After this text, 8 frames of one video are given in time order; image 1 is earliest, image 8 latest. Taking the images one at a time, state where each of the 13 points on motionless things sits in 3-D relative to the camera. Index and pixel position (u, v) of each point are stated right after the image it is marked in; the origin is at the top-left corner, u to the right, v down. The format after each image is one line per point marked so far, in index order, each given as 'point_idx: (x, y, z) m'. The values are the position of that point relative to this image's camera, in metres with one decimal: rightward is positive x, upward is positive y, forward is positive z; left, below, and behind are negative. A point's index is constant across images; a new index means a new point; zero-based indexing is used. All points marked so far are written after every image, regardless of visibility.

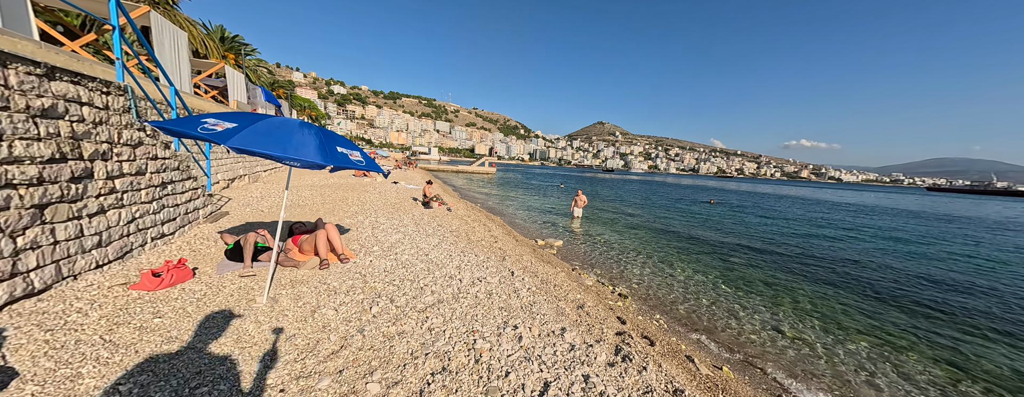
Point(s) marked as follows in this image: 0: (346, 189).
0: (-9.4, +0.5, +16.2) m
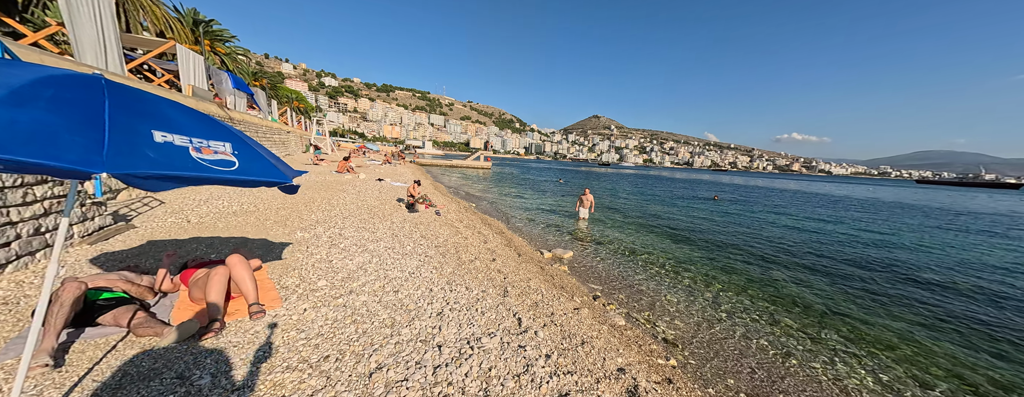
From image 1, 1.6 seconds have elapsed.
0: (-9.5, +0.4, +14.0) m
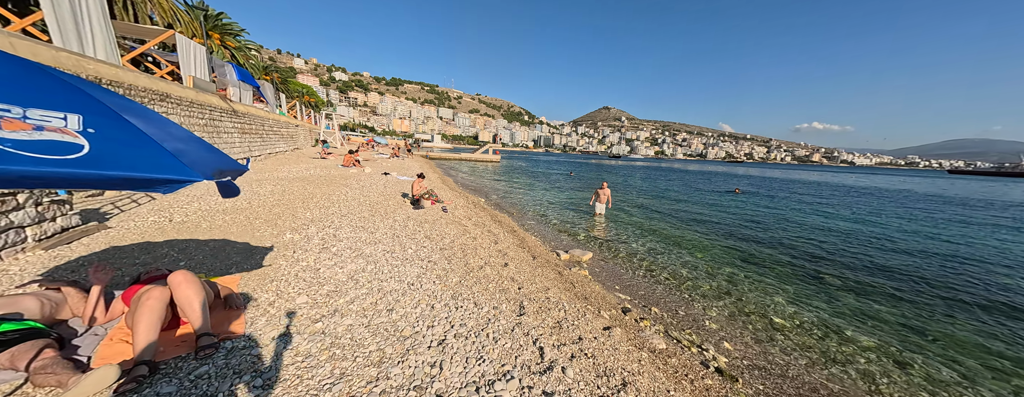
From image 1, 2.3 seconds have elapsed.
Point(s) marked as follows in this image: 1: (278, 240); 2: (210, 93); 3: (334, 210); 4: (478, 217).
0: (-8.9, +0.7, +13.4) m
1: (-4.8, -0.8, +5.8) m
2: (-17.4, +6.1, +16.5) m
3: (-5.4, -0.4, +8.7) m
4: (-1.3, -0.7, +11.1) m
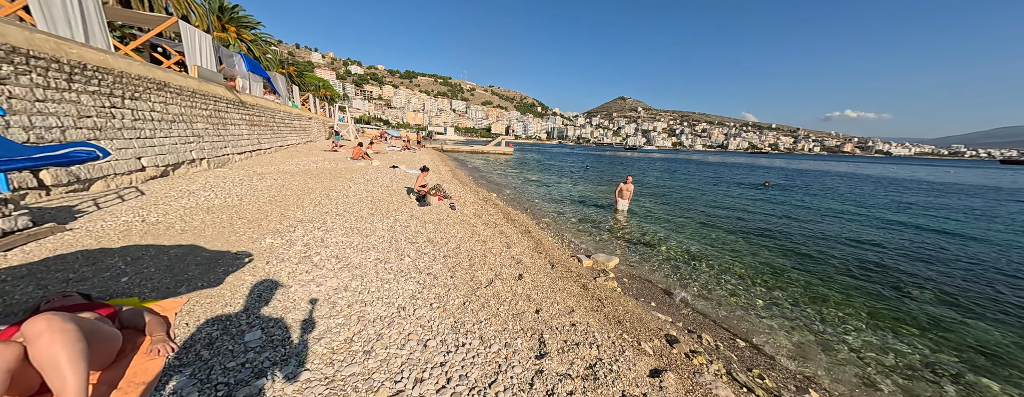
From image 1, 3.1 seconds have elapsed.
0: (-8.3, +0.9, +12.7) m
1: (-4.5, -0.8, +5.0) m
2: (-16.6, +6.5, +16.0) m
3: (-5.0, -0.3, +7.8) m
4: (-0.8, -0.6, +10.1) m
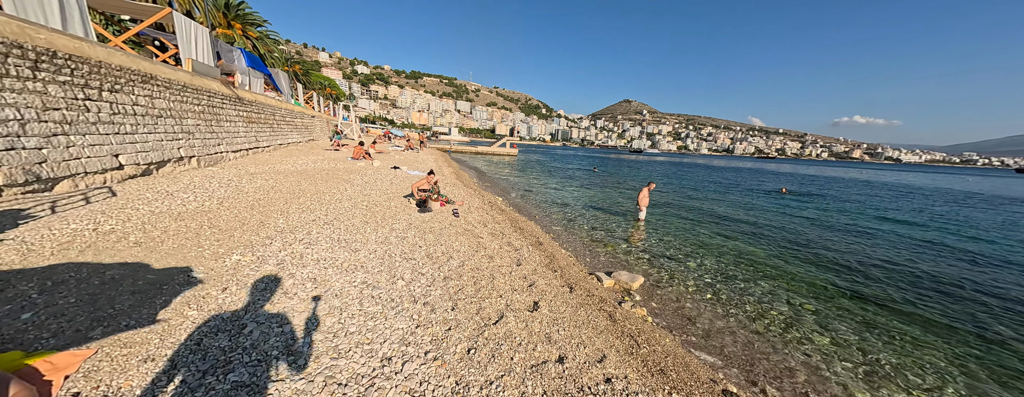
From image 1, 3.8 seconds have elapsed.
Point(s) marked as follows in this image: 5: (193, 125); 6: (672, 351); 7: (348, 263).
0: (-8.0, +0.8, +11.9) m
1: (-4.3, -0.9, +4.2) m
2: (-16.1, +6.5, +15.4) m
3: (-4.7, -0.4, +7.0) m
4: (-0.5, -0.8, +9.2) m
5: (-14.0, +3.2, +12.6) m
6: (+2.3, -2.2, +4.1) m
7: (-2.7, -1.1, +4.8) m
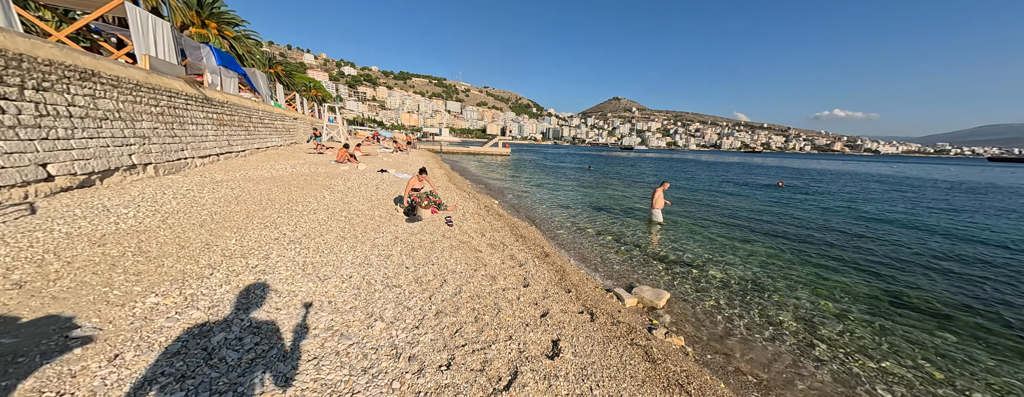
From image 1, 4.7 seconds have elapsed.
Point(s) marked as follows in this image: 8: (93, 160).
0: (-8.1, +0.5, +10.7) m
1: (-4.1, -1.2, +3.1) m
2: (-16.5, +5.9, +13.9) m
3: (-4.7, -0.6, +5.9) m
4: (-0.5, -0.9, +8.2) m
5: (-14.2, +2.7, +11.2) m
6: (+2.5, -2.3, +3.1) m
7: (-2.6, -1.3, +3.7) m
8: (-12.7, +1.2, +8.7) m
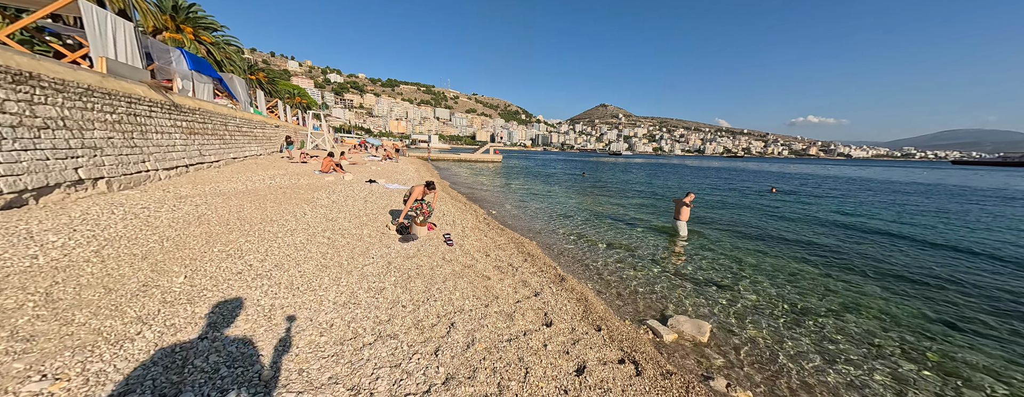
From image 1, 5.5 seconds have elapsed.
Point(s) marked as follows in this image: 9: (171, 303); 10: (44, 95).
0: (-8.0, -0.1, +9.6) m
1: (-3.8, -1.5, +2.0) m
2: (-16.6, +5.2, +12.6) m
3: (-4.4, -1.0, +4.8) m
4: (-0.4, -1.3, +7.3) m
5: (-14.2, +2.1, +9.9) m
6: (+2.8, -2.5, +2.3) m
7: (-2.3, -1.6, +2.8) m
8: (-12.6, +0.6, +7.4) m
9: (-4.1, -1.2, +3.5) m
10: (-13.6, +3.0, +8.3) m
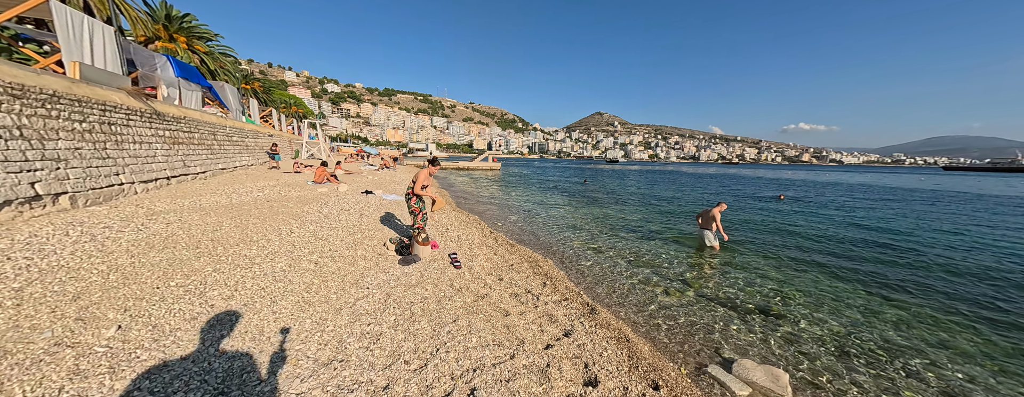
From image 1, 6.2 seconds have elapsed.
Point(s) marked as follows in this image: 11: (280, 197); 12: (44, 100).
0: (-7.7, -0.5, +8.6) m
1: (-3.4, -1.7, +1.1) m
2: (-16.3, +4.6, +11.7) m
3: (-4.0, -1.3, +3.9) m
4: (0.0, -1.6, +6.4) m
5: (-13.9, +1.6, +8.9) m
6: (+3.2, -2.7, +1.4) m
7: (-1.9, -1.8, +1.8) m
8: (-12.2, +0.1, +6.4) m
9: (-3.8, -1.5, +2.5) m
10: (-13.3, +2.6, +7.4) m
11: (-10.1, +0.1, +12.4) m
12: (-14.0, +3.0, +8.6) m
